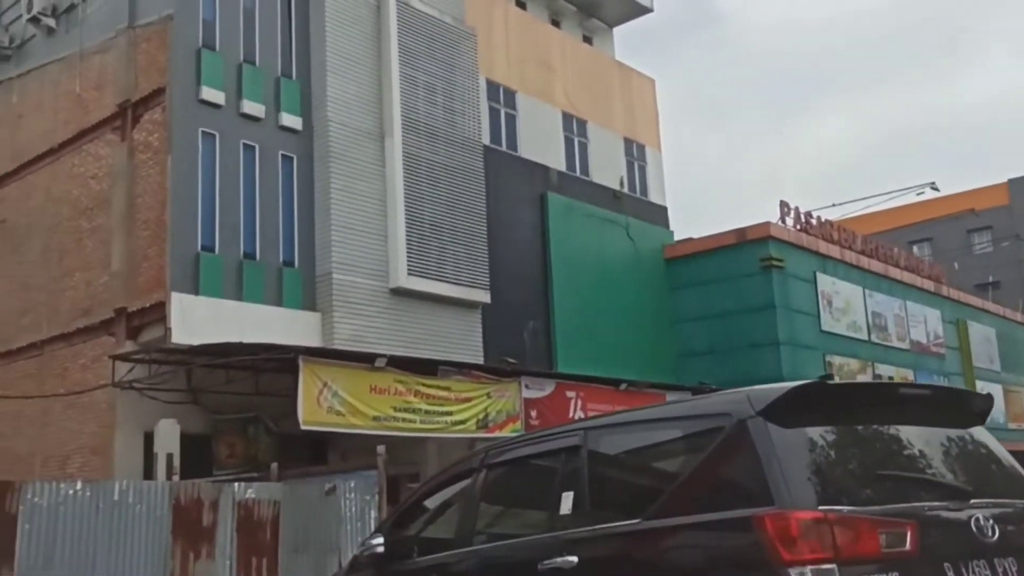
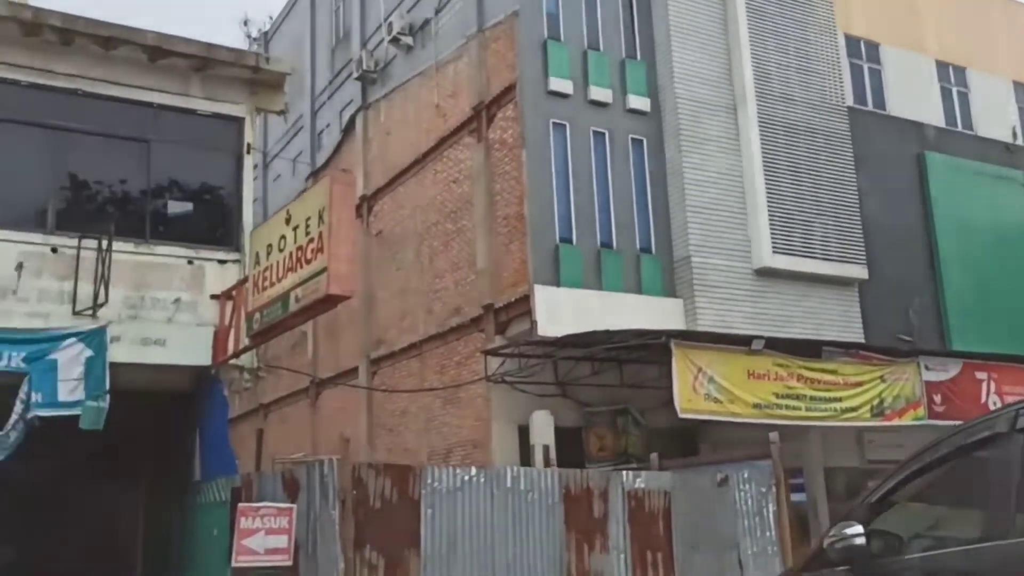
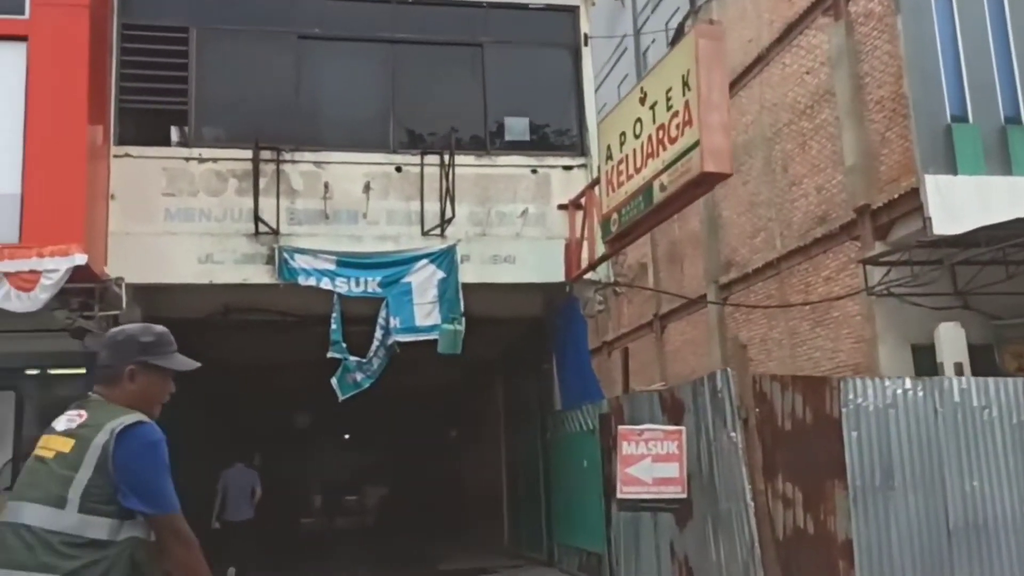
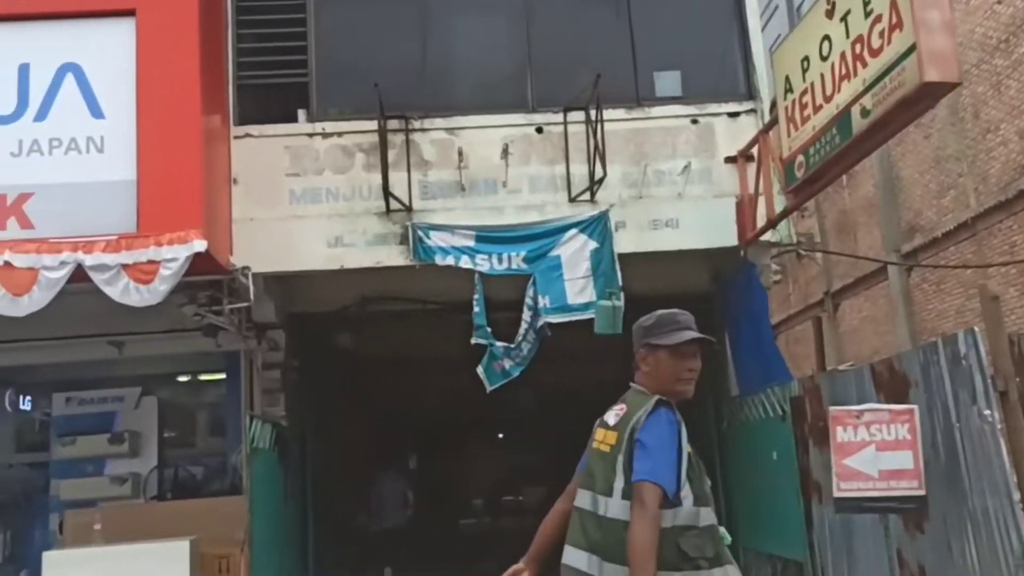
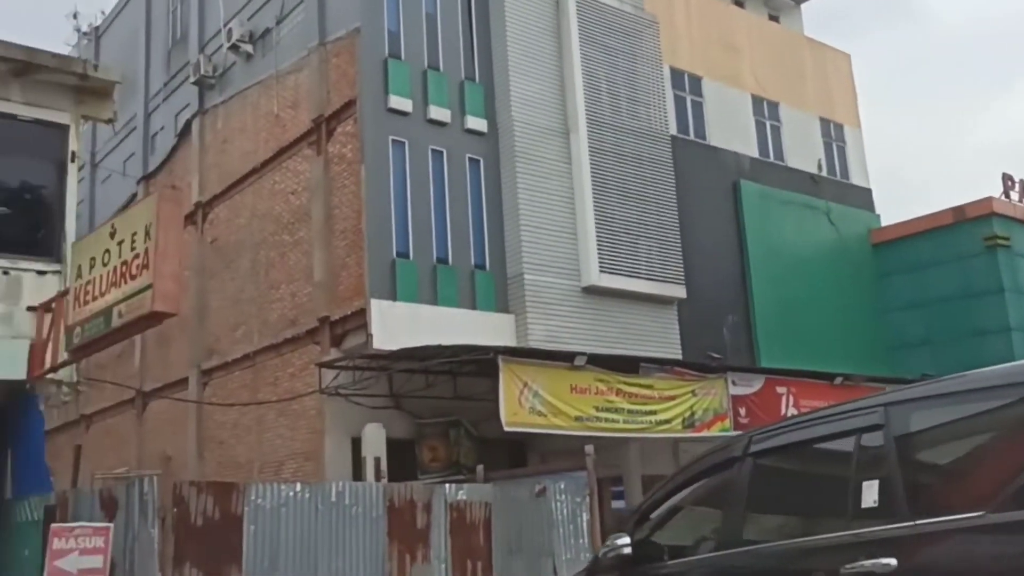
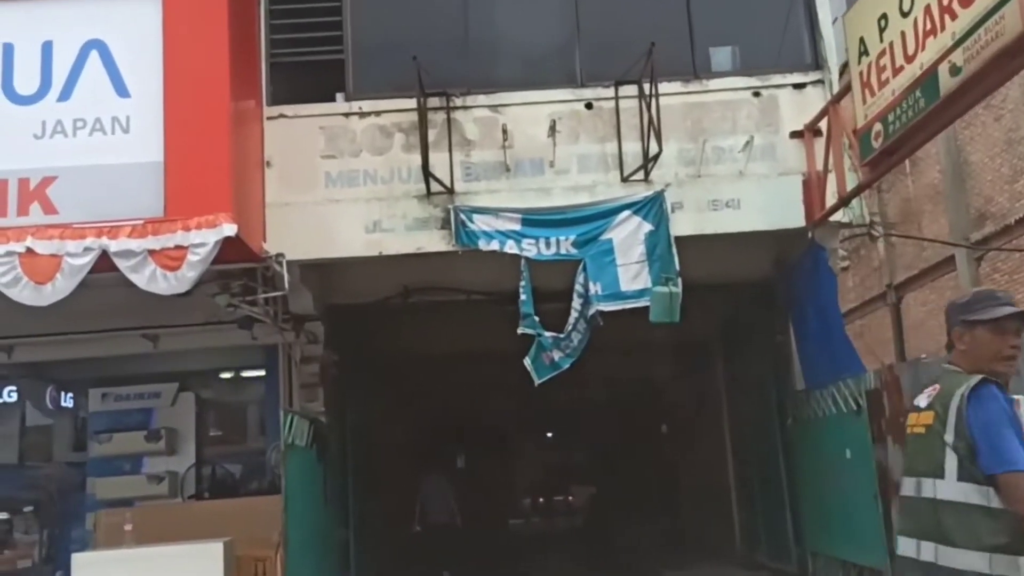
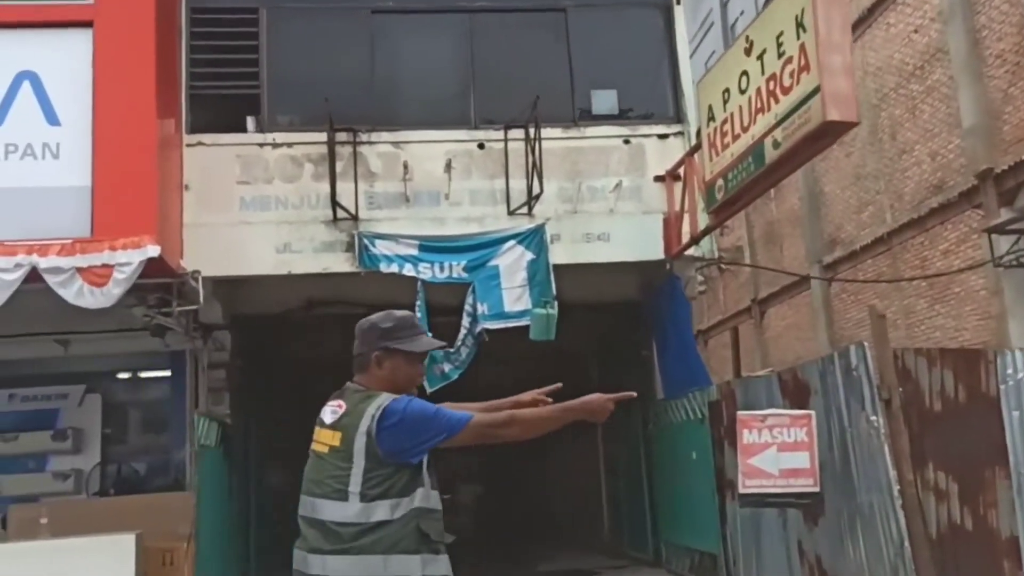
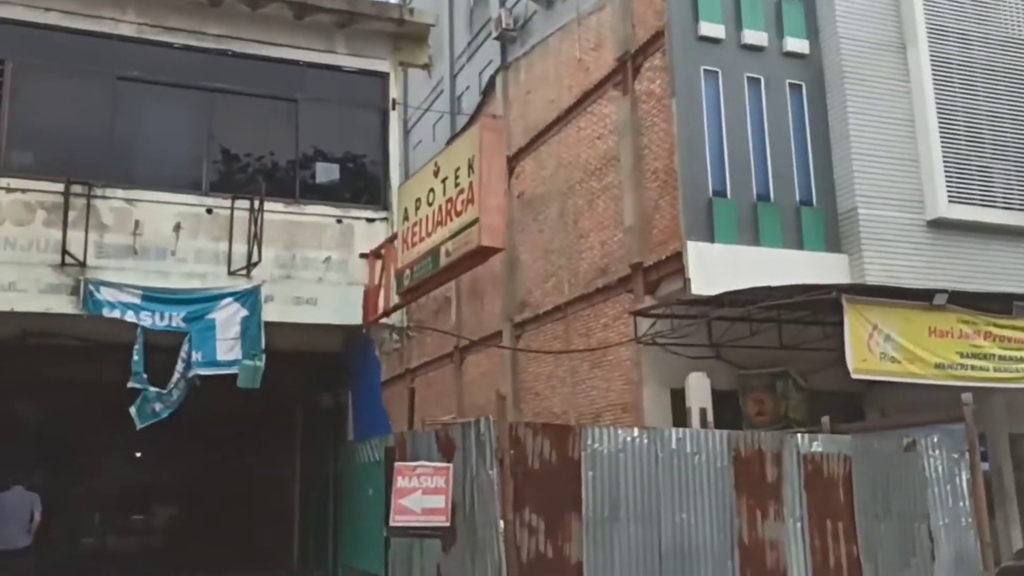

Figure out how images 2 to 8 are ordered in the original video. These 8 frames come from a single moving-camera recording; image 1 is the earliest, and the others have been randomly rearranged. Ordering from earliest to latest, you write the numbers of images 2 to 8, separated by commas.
5, 2, 8, 3, 7, 4, 6
